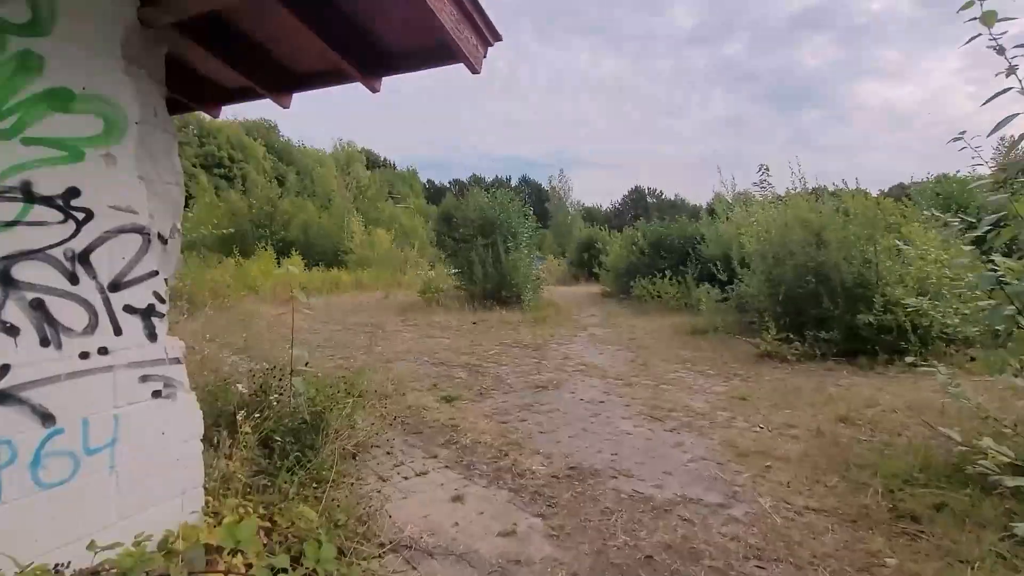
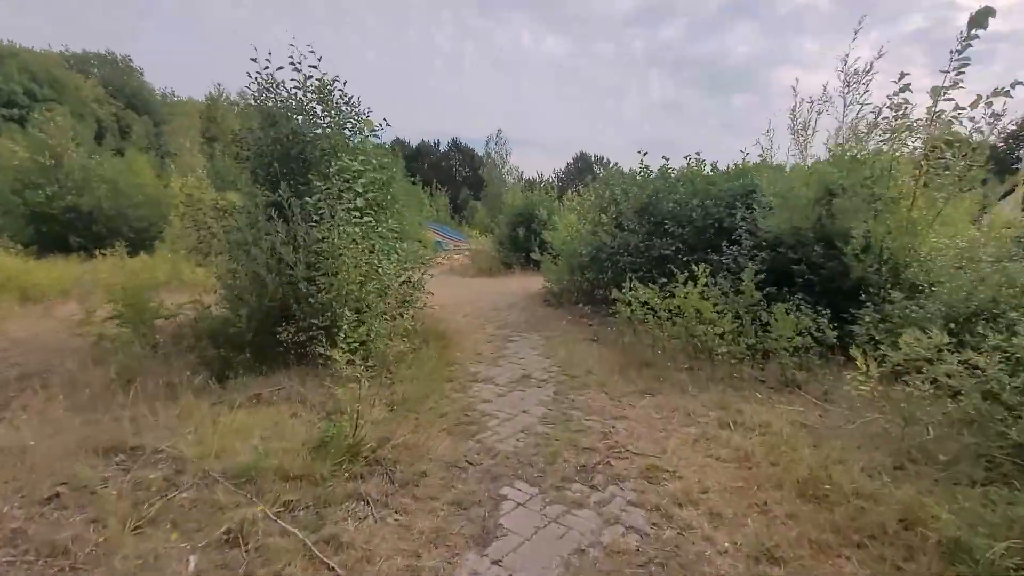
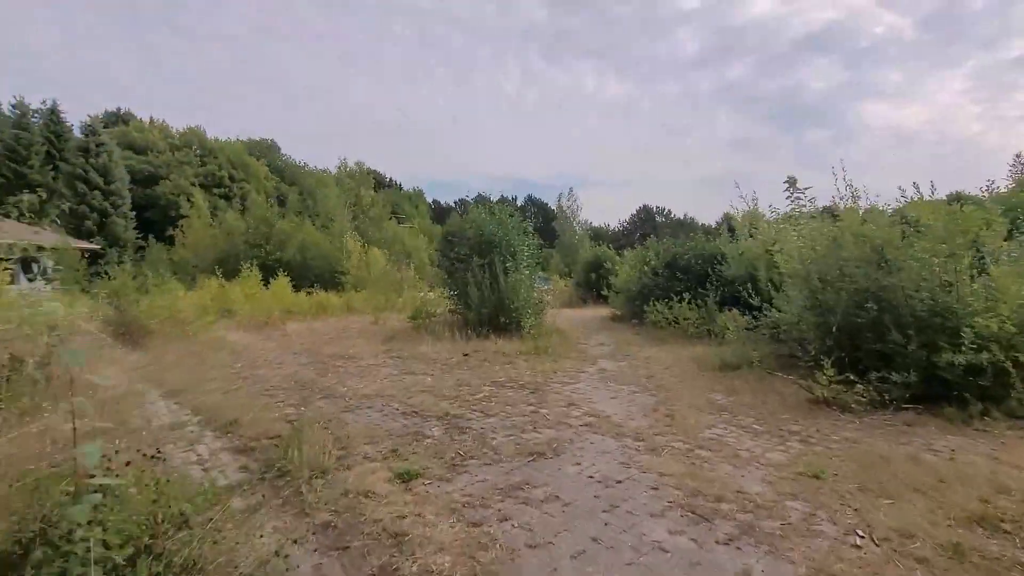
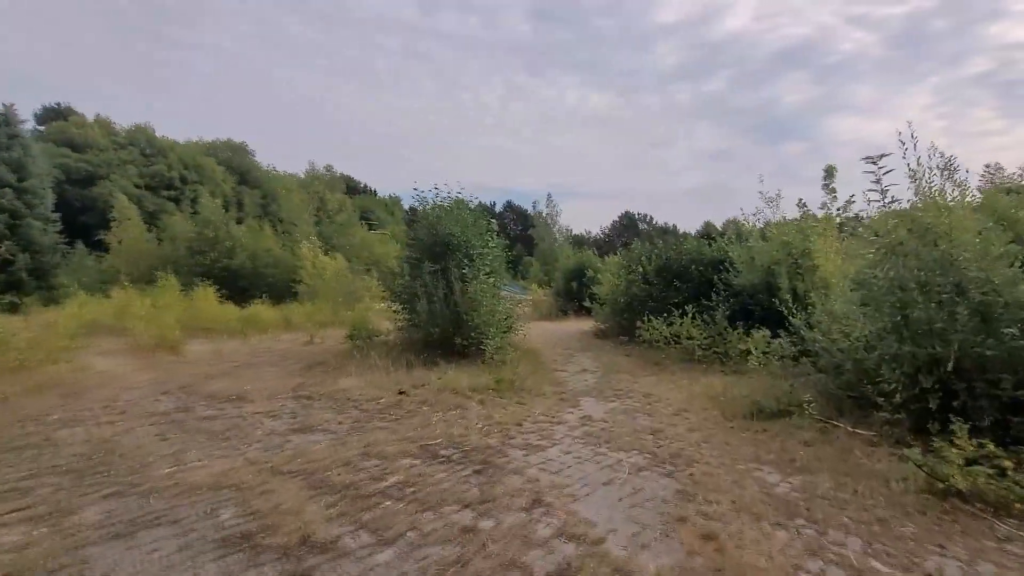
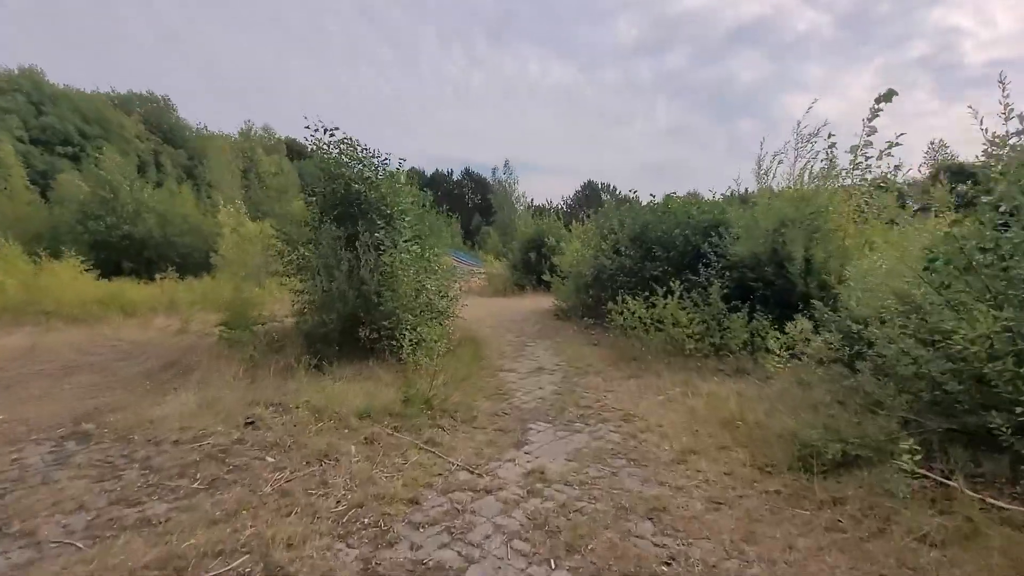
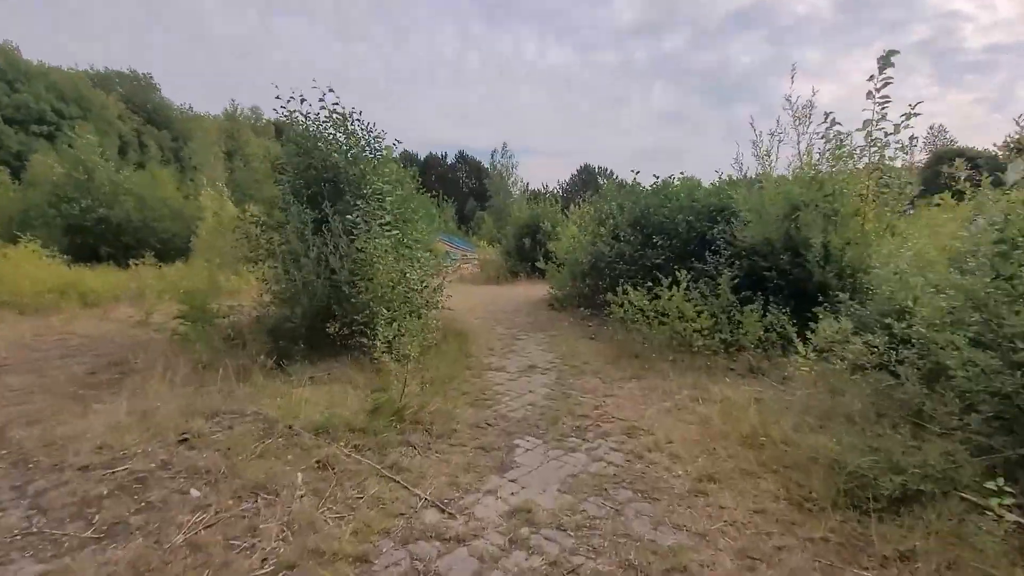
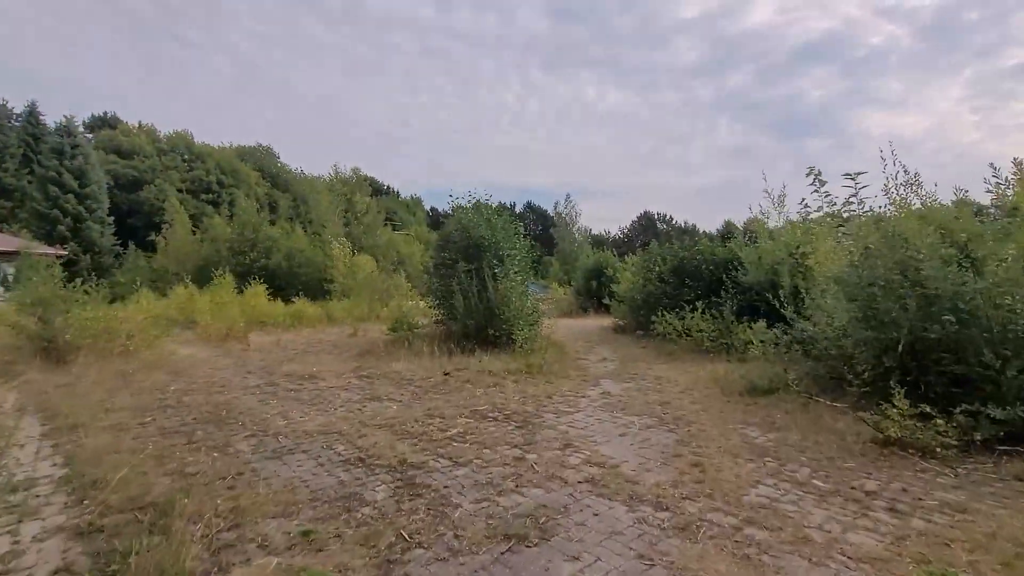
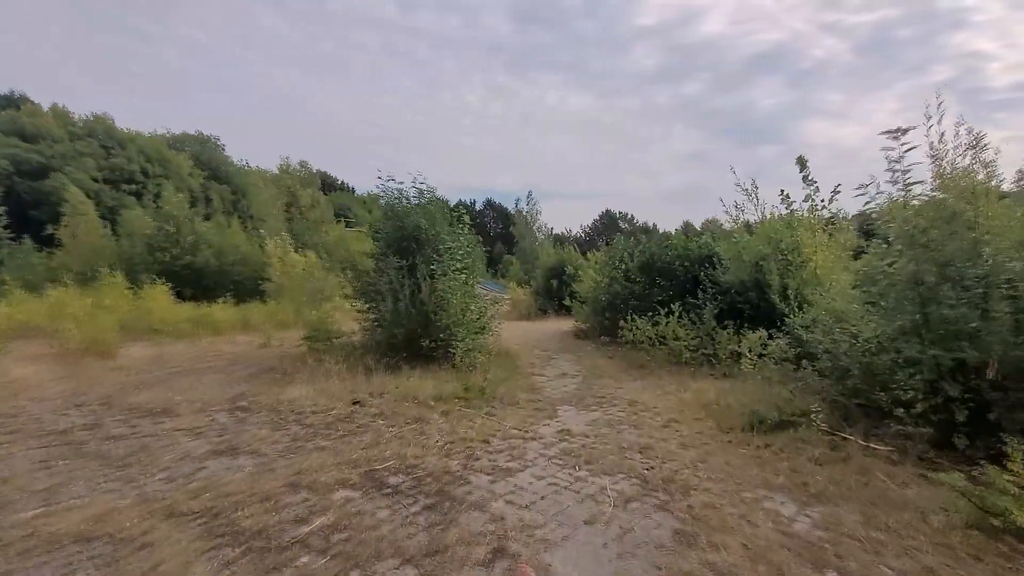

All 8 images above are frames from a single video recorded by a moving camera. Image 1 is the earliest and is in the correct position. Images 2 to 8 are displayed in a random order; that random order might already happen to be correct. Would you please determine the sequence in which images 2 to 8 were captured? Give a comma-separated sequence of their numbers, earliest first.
3, 7, 4, 8, 5, 6, 2
